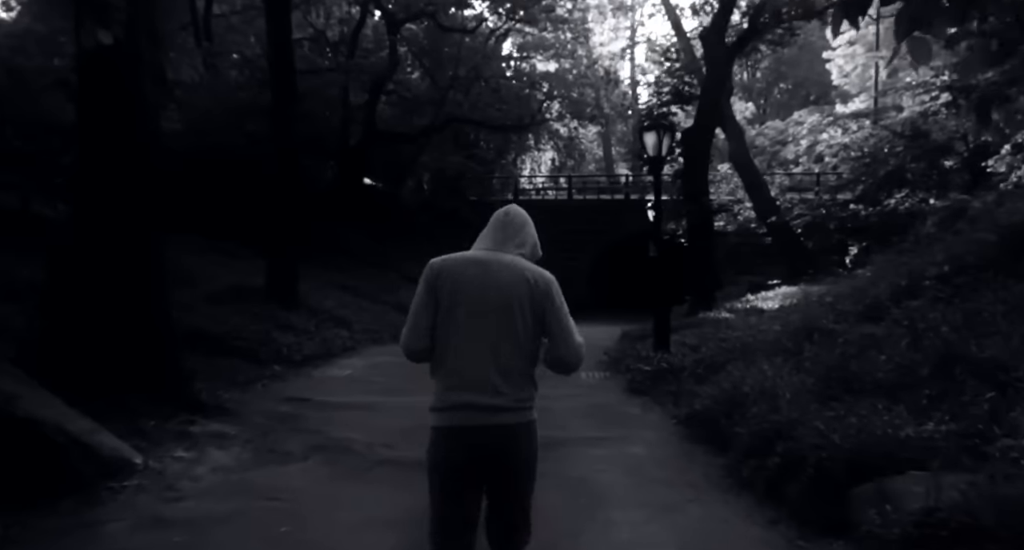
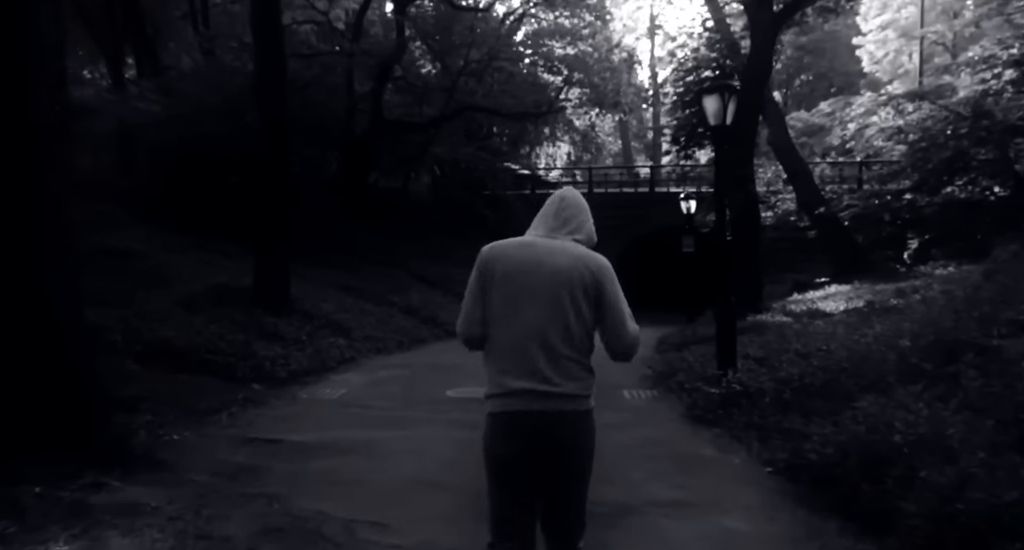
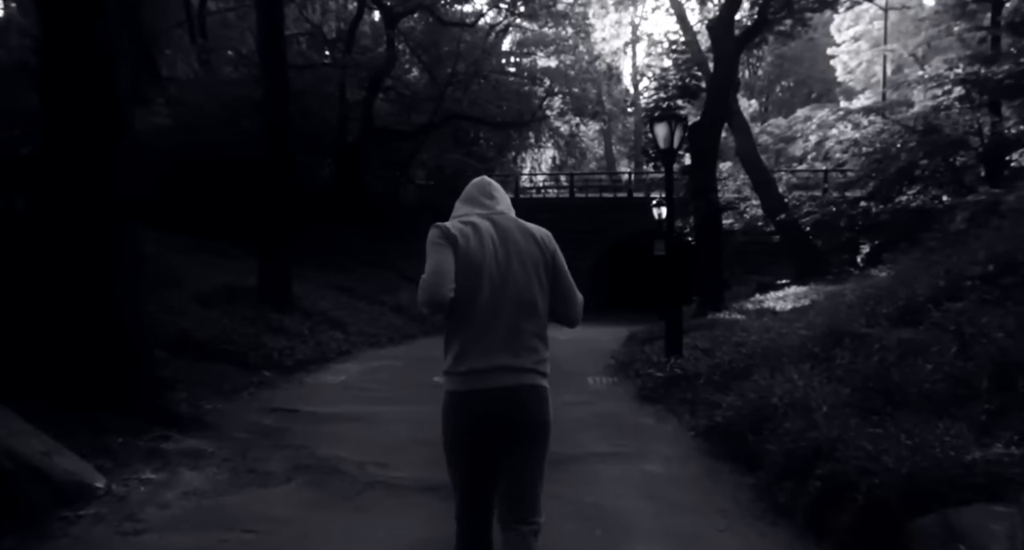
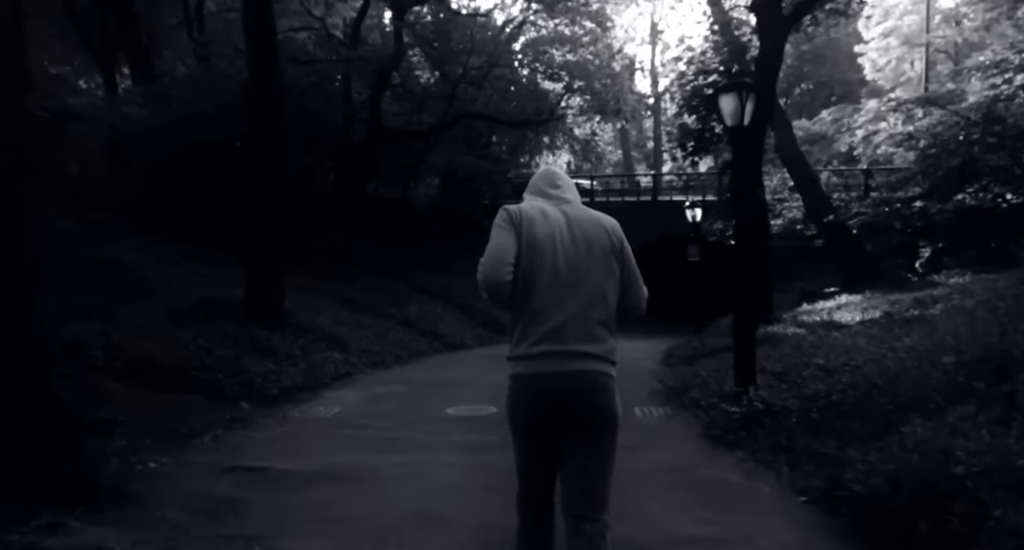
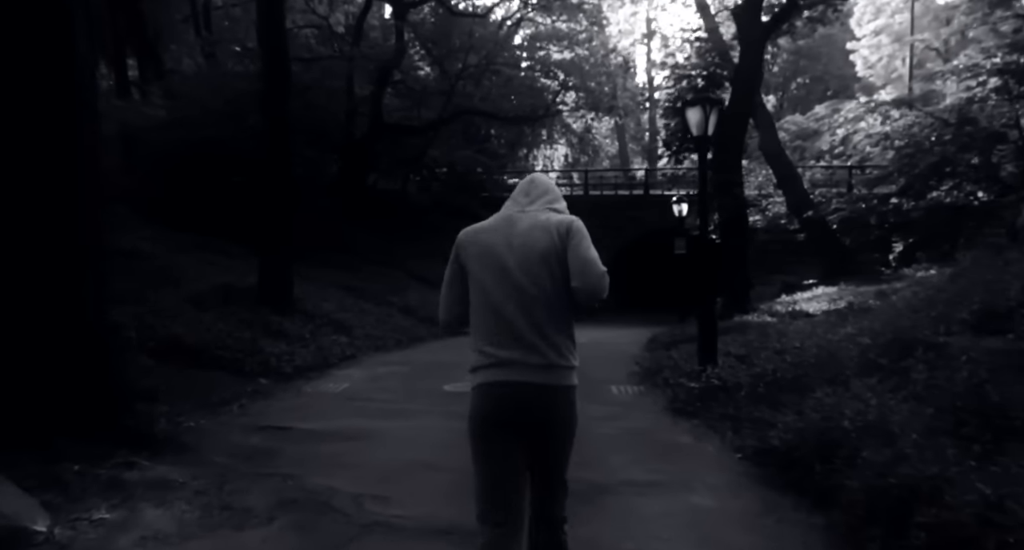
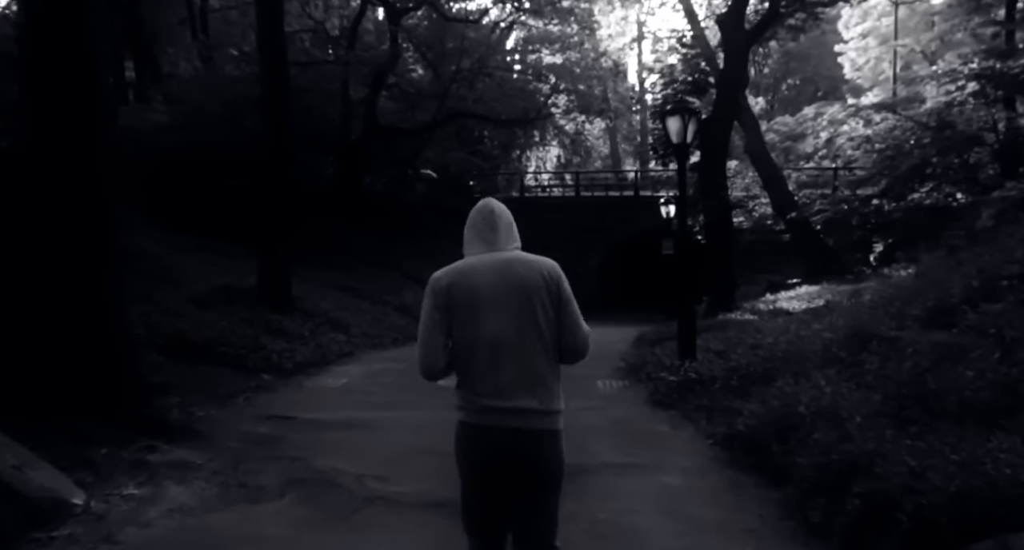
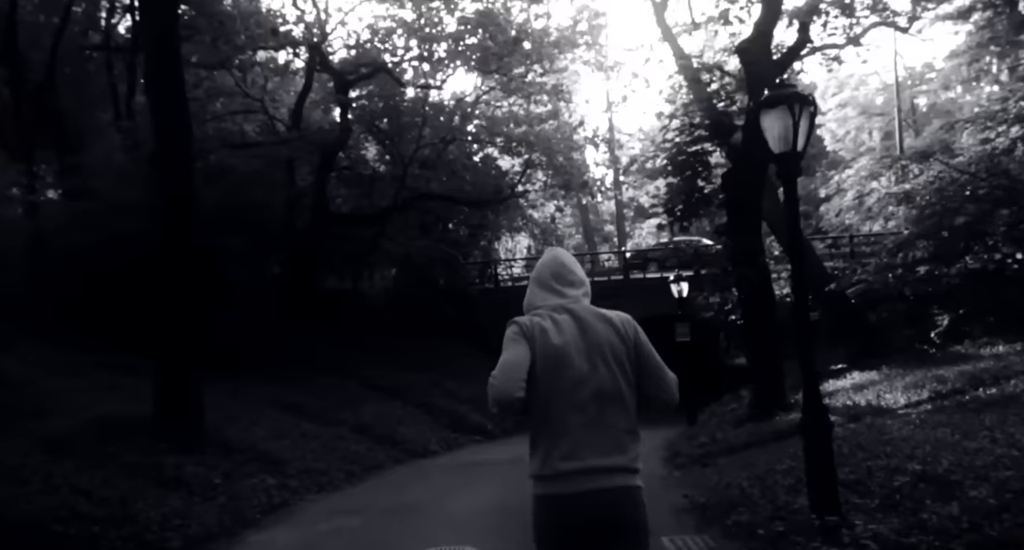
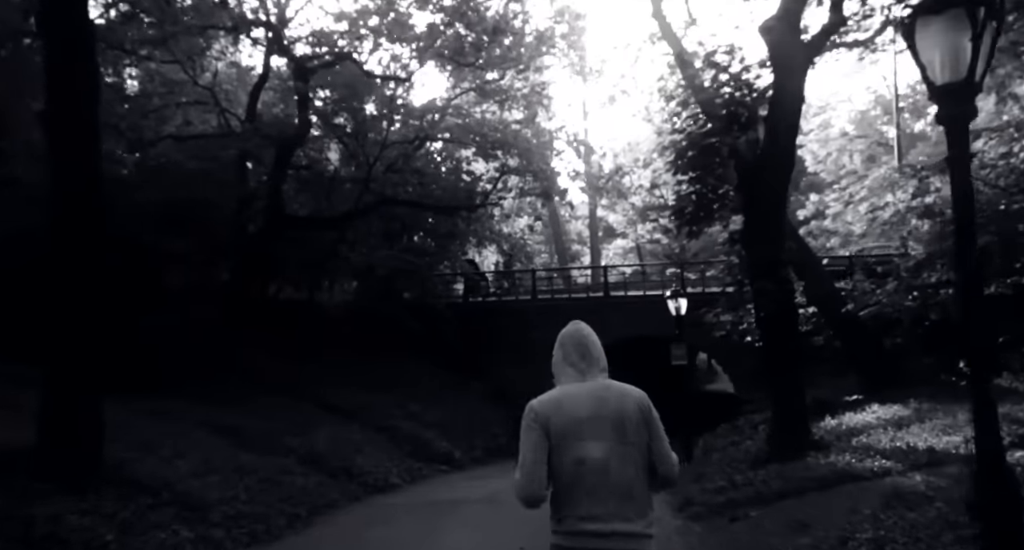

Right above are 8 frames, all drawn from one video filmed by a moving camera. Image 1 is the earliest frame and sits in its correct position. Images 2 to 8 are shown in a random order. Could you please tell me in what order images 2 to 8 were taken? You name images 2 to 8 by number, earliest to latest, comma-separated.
3, 6, 5, 2, 4, 7, 8
